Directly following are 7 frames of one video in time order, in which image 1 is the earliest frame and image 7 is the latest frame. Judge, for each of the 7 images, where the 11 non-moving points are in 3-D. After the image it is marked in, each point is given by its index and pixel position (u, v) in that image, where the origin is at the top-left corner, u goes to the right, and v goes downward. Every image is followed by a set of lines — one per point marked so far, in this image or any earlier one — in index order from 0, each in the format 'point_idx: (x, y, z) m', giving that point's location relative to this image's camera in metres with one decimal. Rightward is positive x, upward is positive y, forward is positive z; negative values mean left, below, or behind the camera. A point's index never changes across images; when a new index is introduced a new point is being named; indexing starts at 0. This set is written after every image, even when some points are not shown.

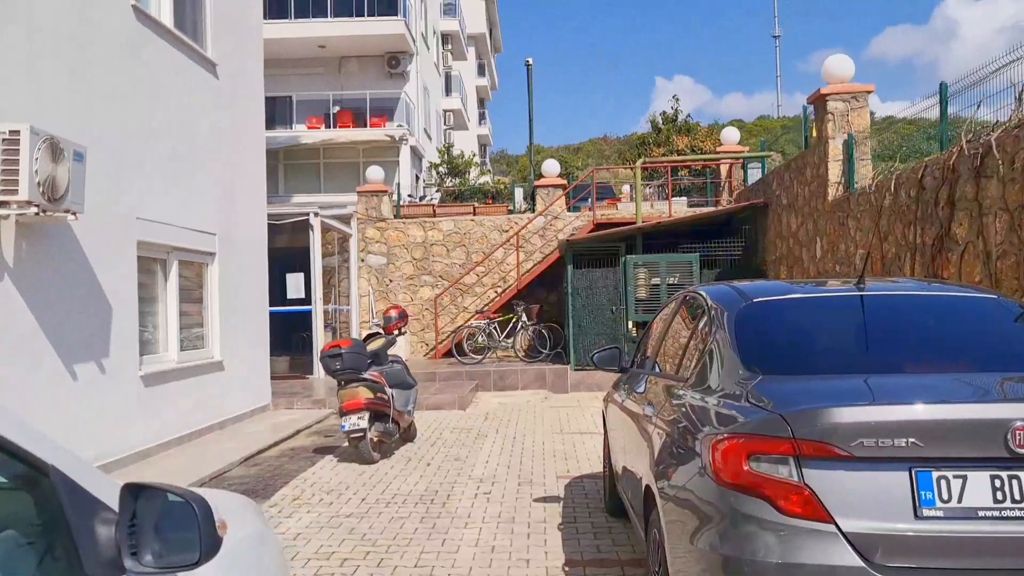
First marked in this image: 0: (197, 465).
0: (-2.9, -1.6, +8.0) m
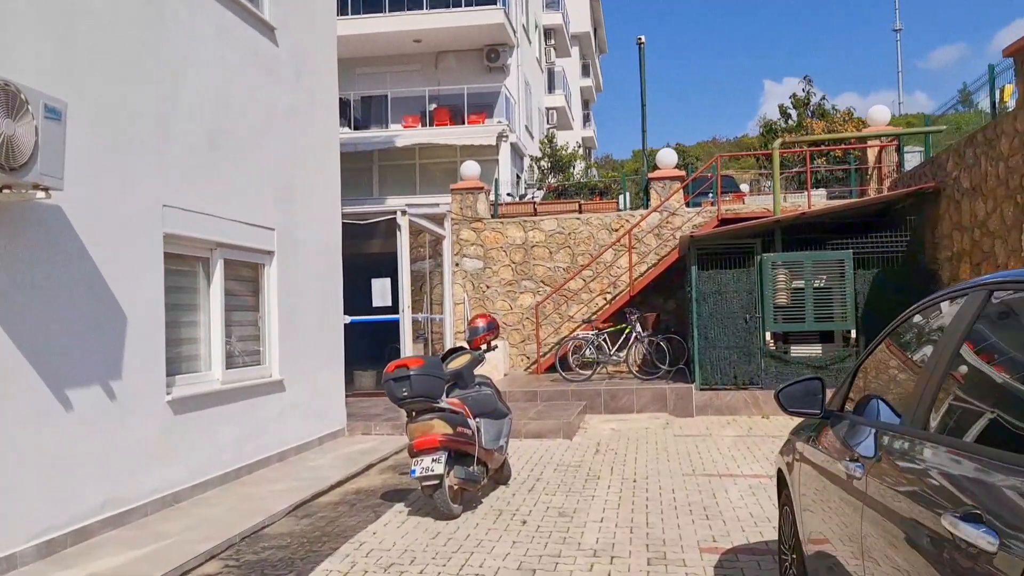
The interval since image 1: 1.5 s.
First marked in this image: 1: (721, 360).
0: (-2.0, -1.7, +6.4) m
1: (+2.9, -1.0, +12.0) m
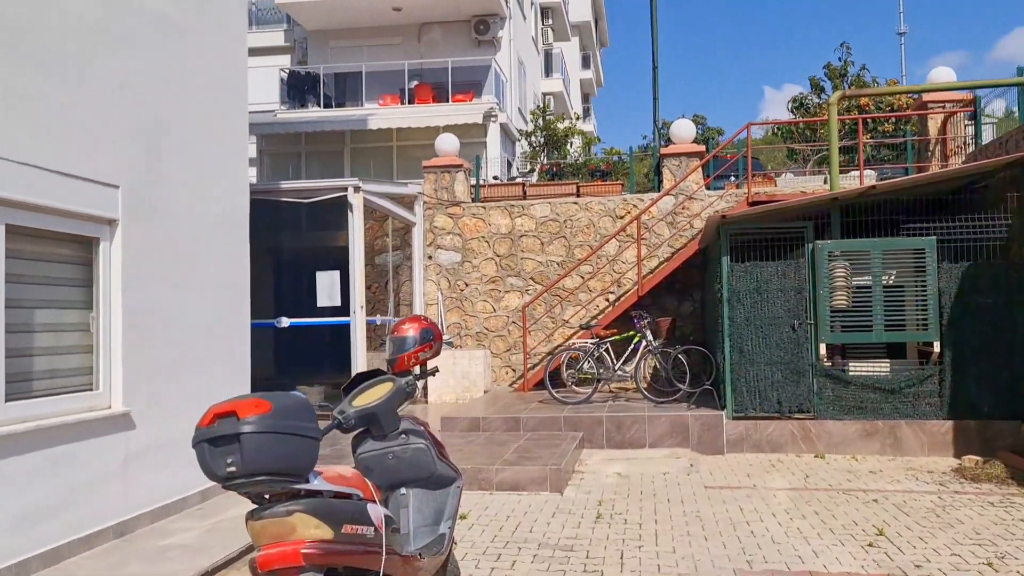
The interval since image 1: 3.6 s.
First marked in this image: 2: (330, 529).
0: (-2.3, -1.6, +3.5) m
1: (+2.6, -1.0, +9.1) m
2: (-0.7, -0.9, +3.3) m
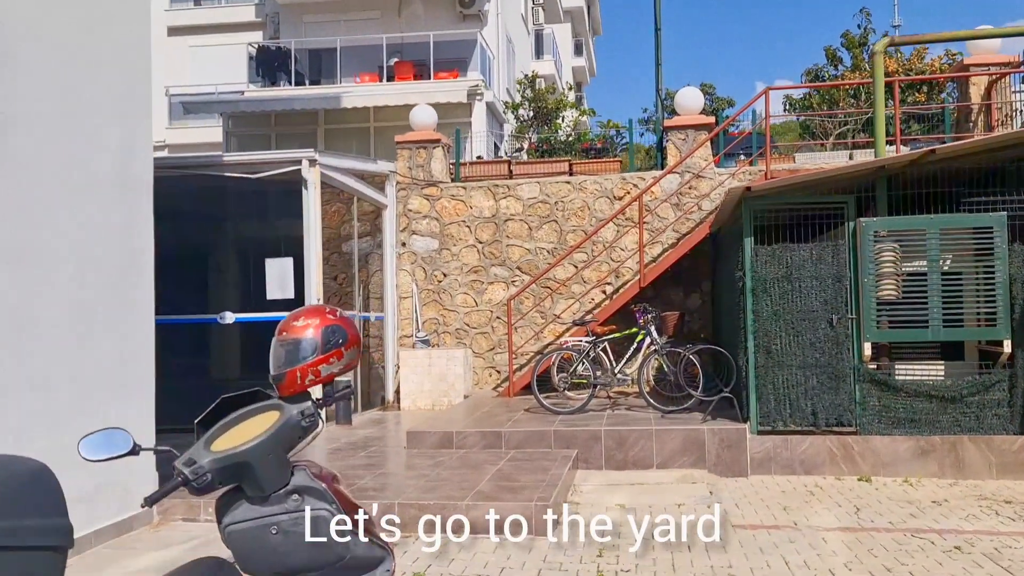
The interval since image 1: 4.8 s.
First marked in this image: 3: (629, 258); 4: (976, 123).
0: (-2.4, -1.5, +1.9) m
1: (+2.4, -0.9, +7.6) m
2: (-0.8, -0.8, +1.7) m
3: (+1.6, +0.4, +12.0) m
4: (+5.9, +2.1, +11.1) m
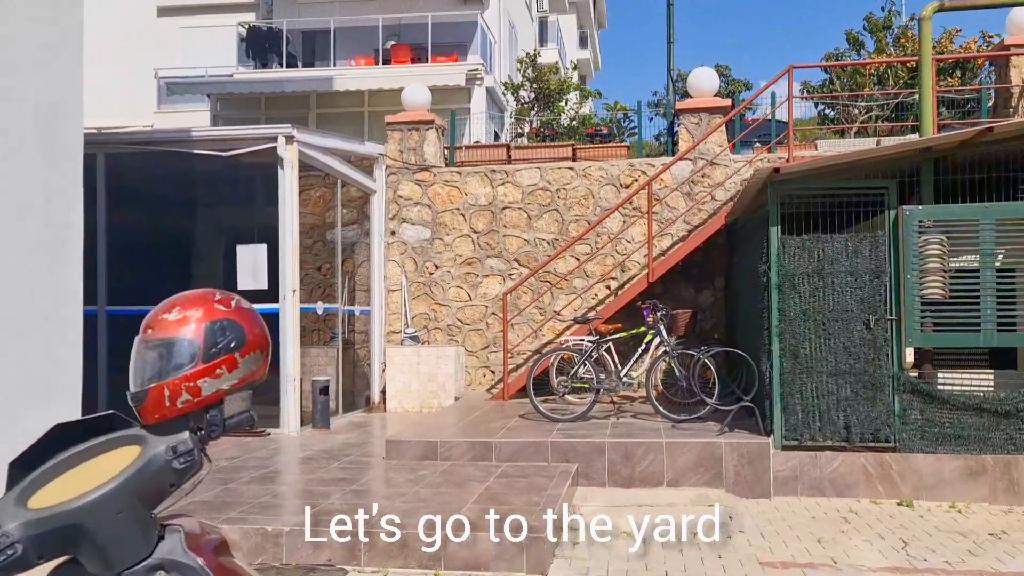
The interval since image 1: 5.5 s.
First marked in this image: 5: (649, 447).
0: (-2.5, -1.4, +1.0) m
1: (+2.4, -0.8, +6.7) m
2: (-0.9, -0.8, +0.8) m
3: (+1.6, +0.5, +11.1) m
4: (+5.9, +2.1, +10.2) m
5: (+1.1, -1.2, +6.8) m
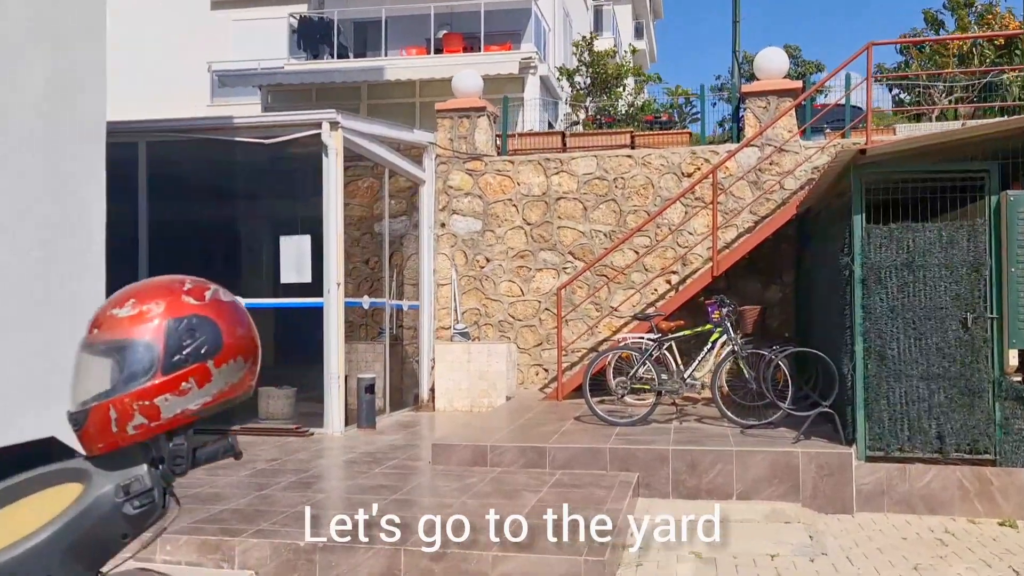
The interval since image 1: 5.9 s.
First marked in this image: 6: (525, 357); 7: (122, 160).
0: (-2.5, -1.4, +0.6) m
1: (+2.8, -0.8, +6.0) m
2: (-0.9, -0.8, +0.3) m
3: (+2.2, +0.5, +10.5) m
4: (+6.5, +2.1, +9.3) m
5: (+1.5, -1.2, +6.2) m
6: (+0.2, -0.9, +11.1) m
7: (-4.1, +1.3, +9.2) m
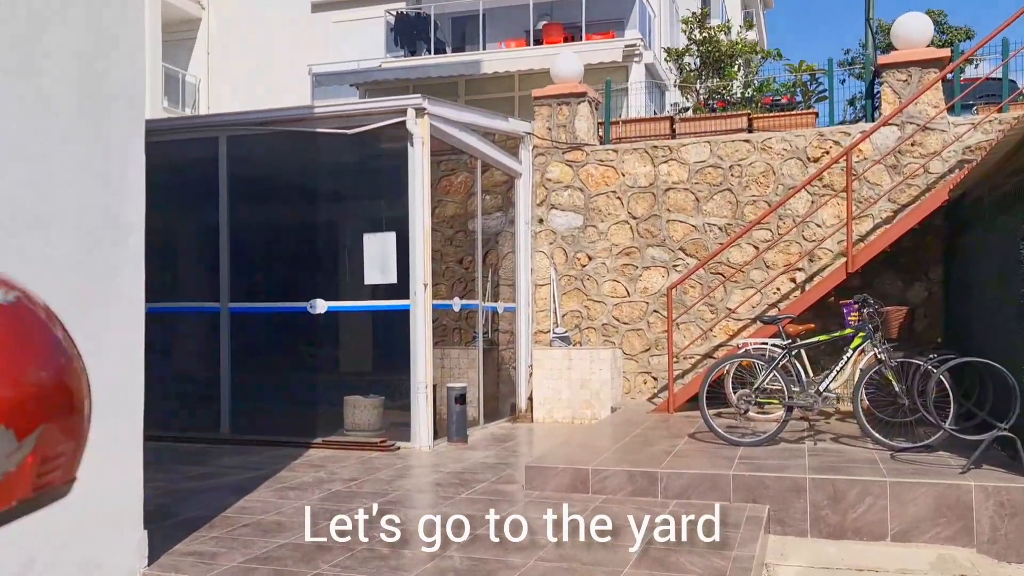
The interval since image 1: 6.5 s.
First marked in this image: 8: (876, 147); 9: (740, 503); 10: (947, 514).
0: (-2.5, -1.4, +0.1) m
1: (+3.4, -0.8, +4.8) m
2: (-0.9, -0.7, -0.4) m
3: (+3.4, +0.6, +9.3) m
4: (+7.4, +2.2, +7.6) m
5: (+2.1, -1.2, +5.2) m
6: (+1.4, -0.9, +10.1) m
7: (-3.1, +1.3, +8.8) m
8: (+3.8, +1.5, +9.2) m
9: (+1.4, -1.3, +5.4) m
10: (+2.5, -1.3, +5.0) m
